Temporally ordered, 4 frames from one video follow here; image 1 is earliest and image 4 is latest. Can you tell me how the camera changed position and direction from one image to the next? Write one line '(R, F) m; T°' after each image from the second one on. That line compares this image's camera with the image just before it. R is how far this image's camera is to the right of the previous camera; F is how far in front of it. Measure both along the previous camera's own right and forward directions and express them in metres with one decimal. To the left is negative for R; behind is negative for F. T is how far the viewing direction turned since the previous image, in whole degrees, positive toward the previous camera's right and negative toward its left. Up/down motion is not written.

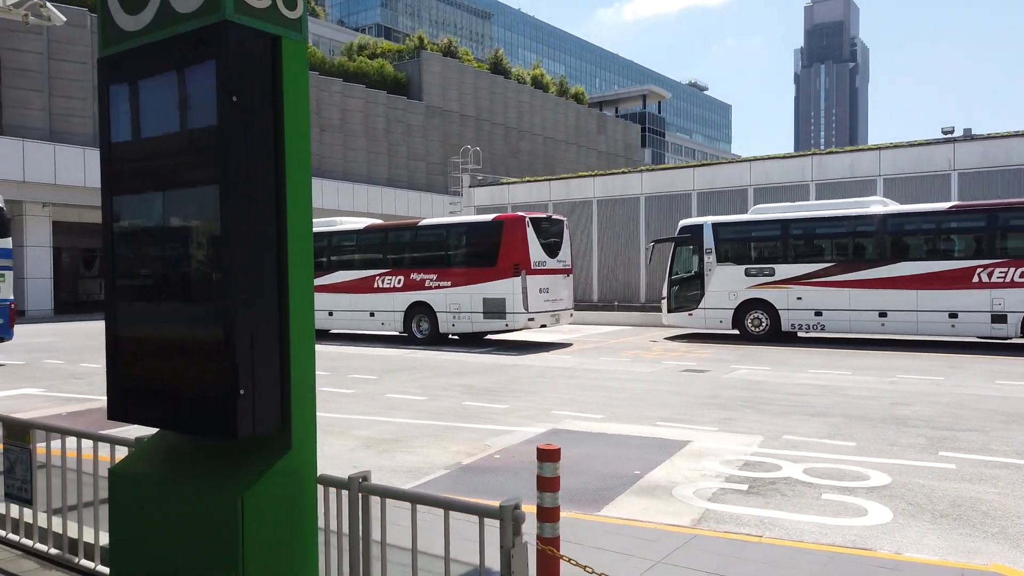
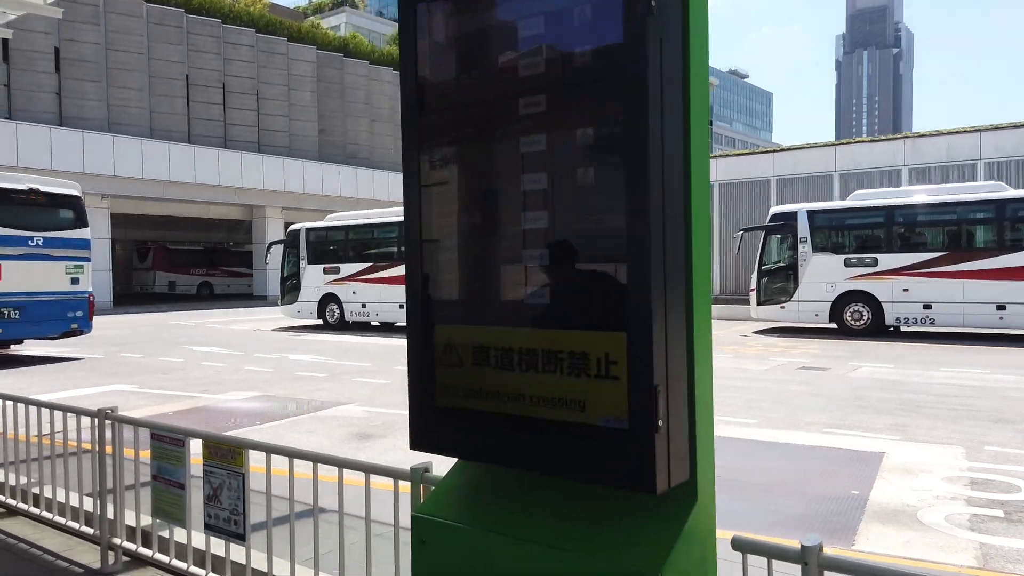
(-1.3, +0.8) m; -3°
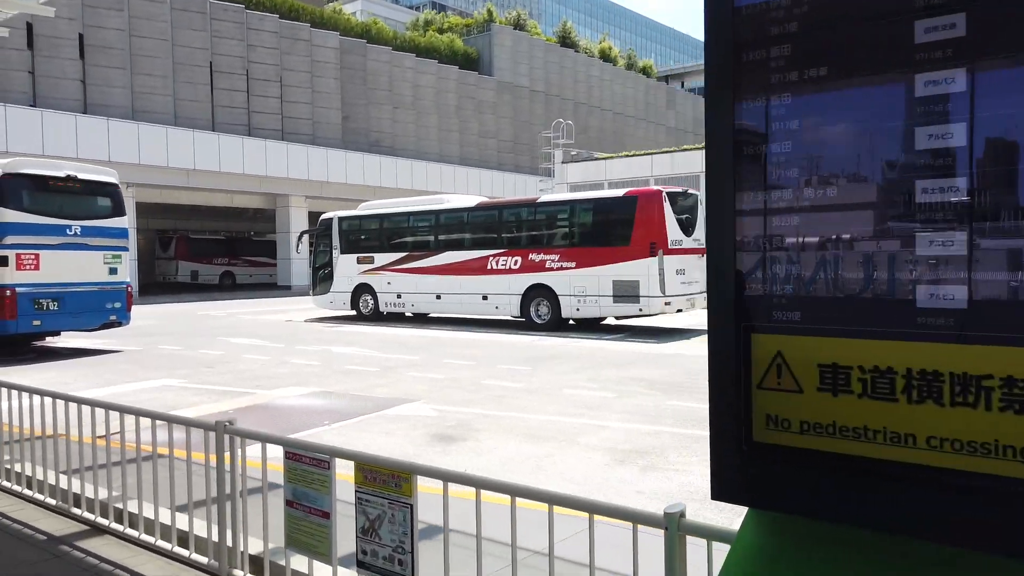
(-0.8, +0.6) m; -1°
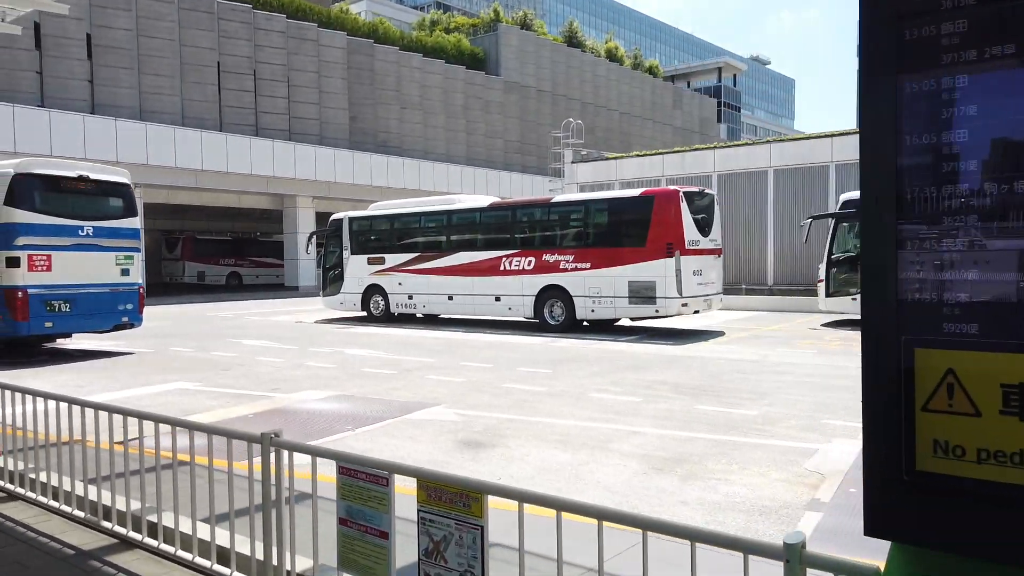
(-0.3, +0.2) m; 0°
